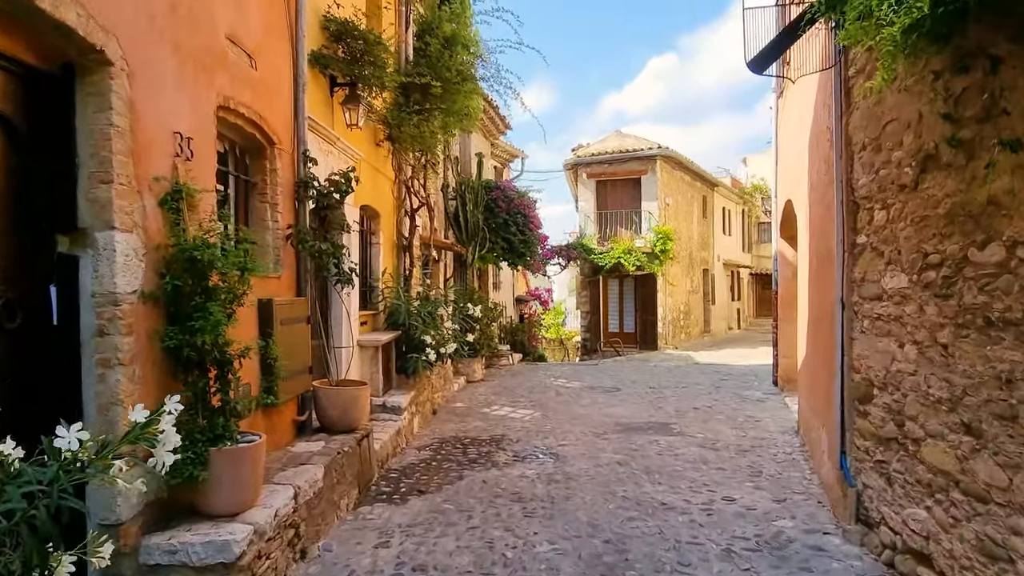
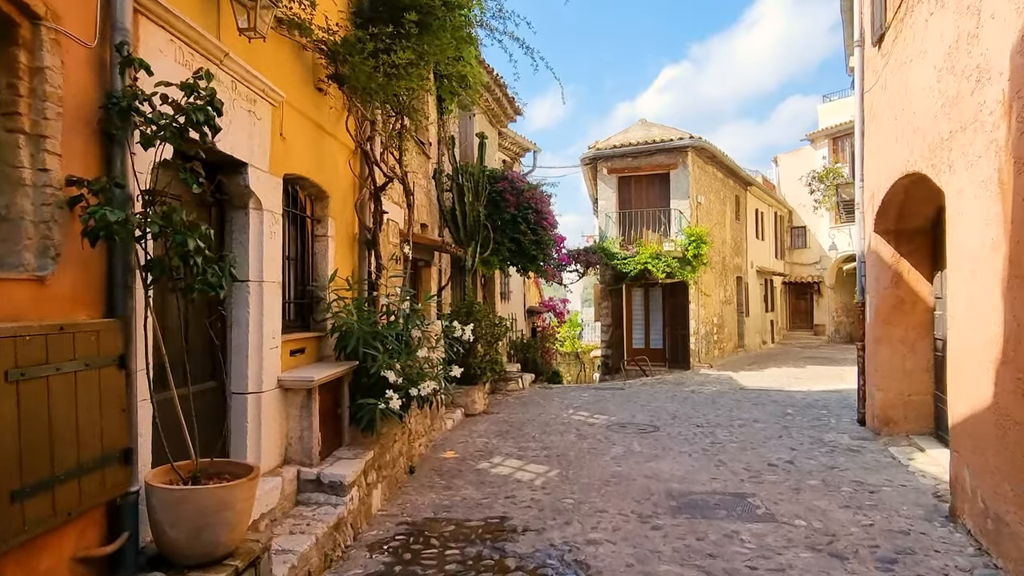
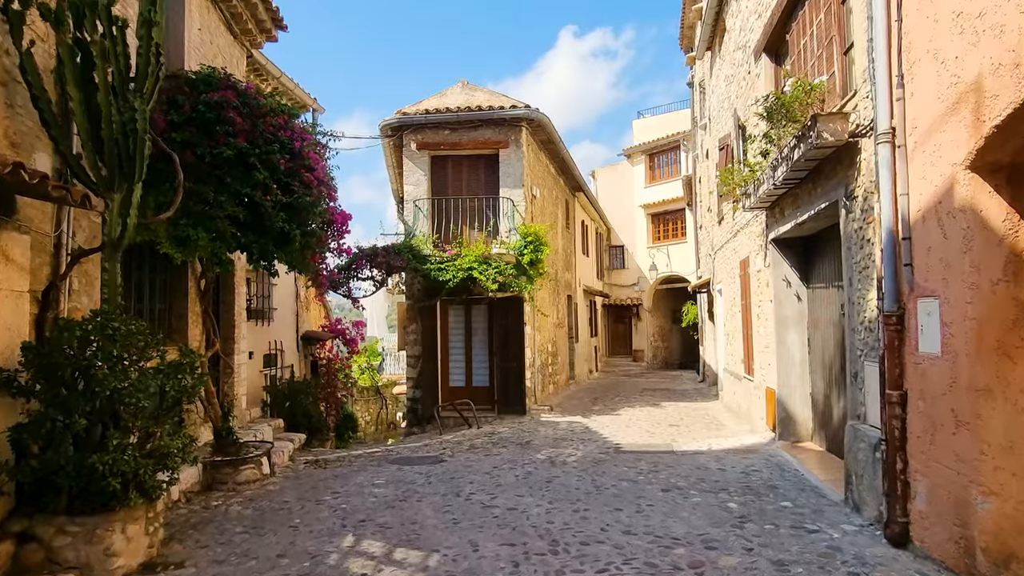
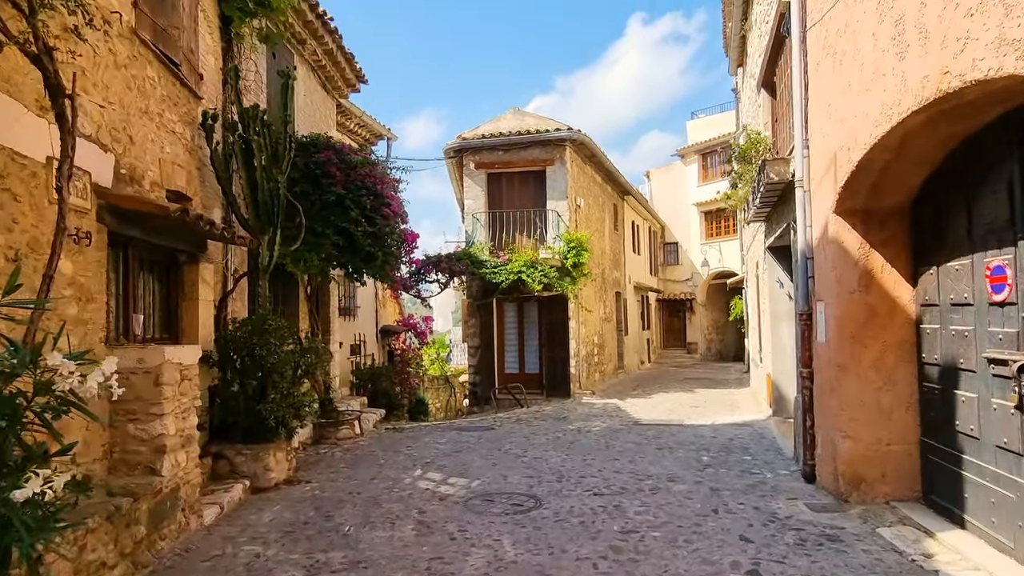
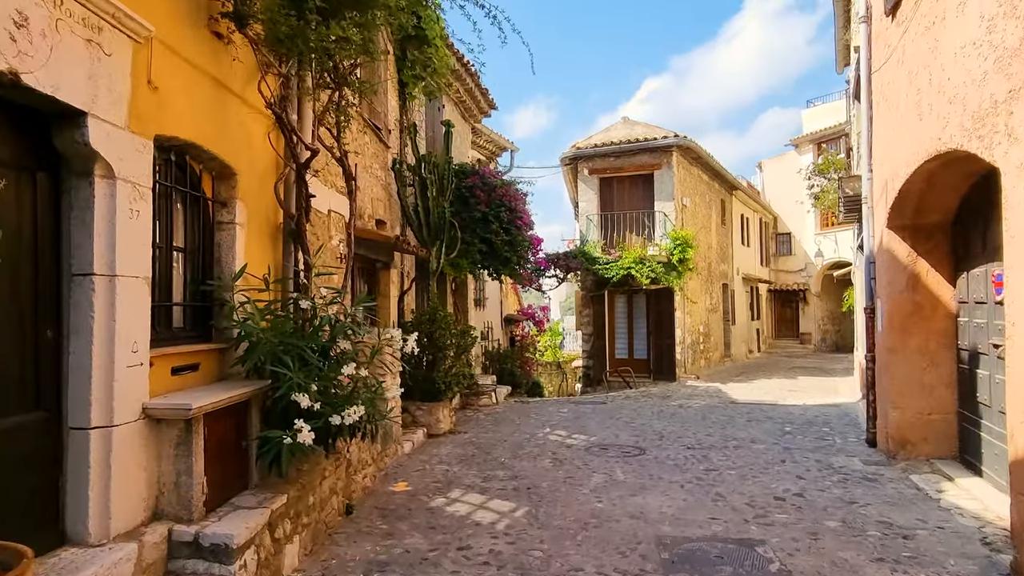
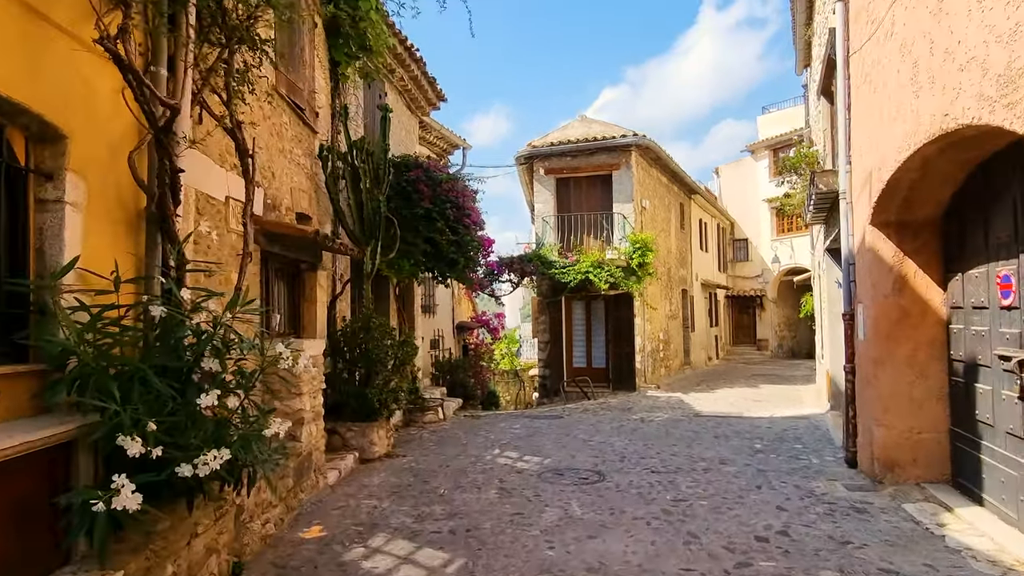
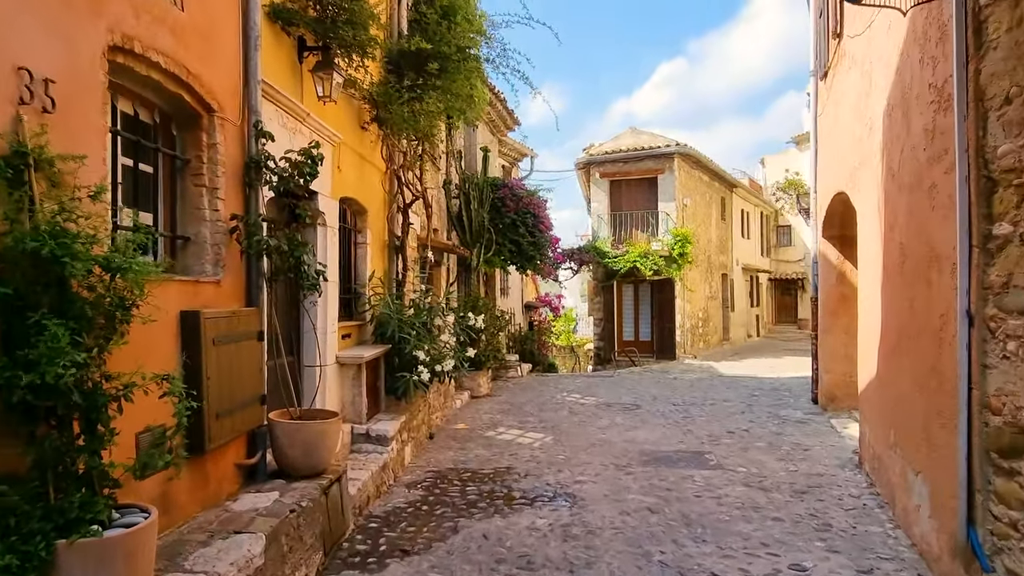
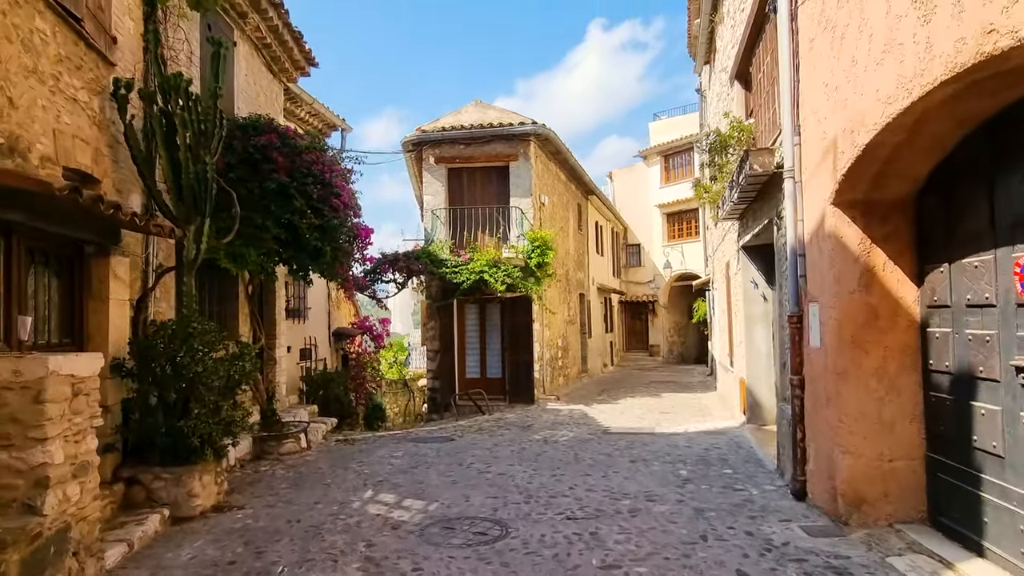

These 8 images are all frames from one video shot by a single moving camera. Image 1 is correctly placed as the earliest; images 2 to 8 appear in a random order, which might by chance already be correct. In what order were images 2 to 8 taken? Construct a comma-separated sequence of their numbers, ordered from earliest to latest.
7, 2, 5, 6, 4, 8, 3
